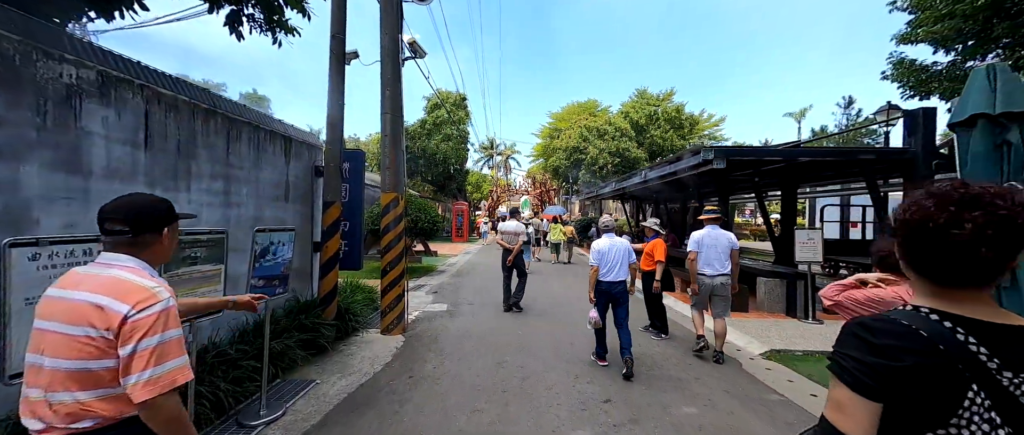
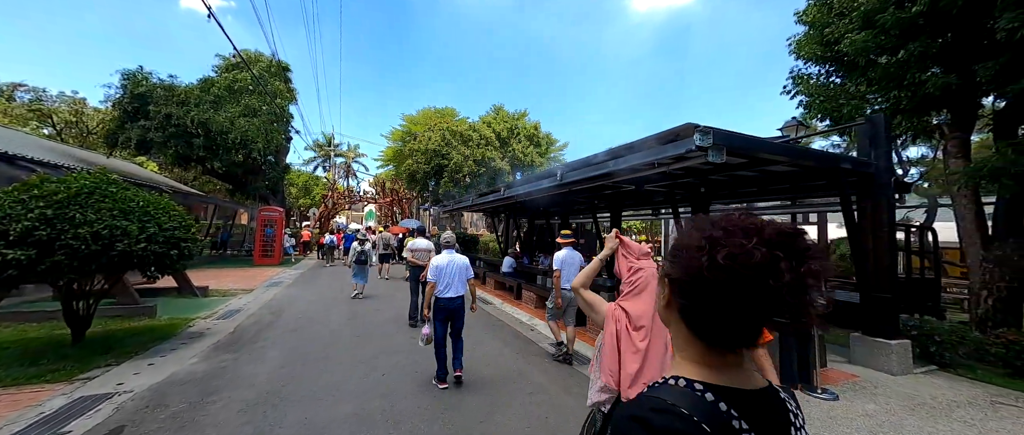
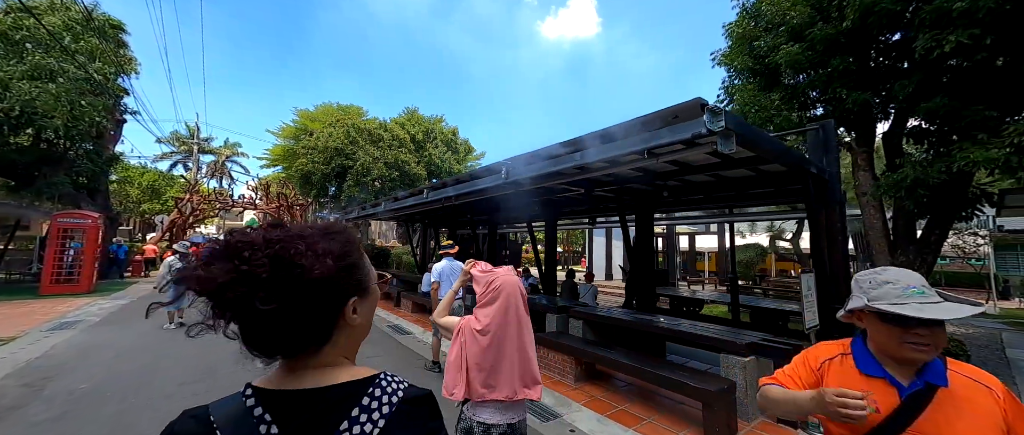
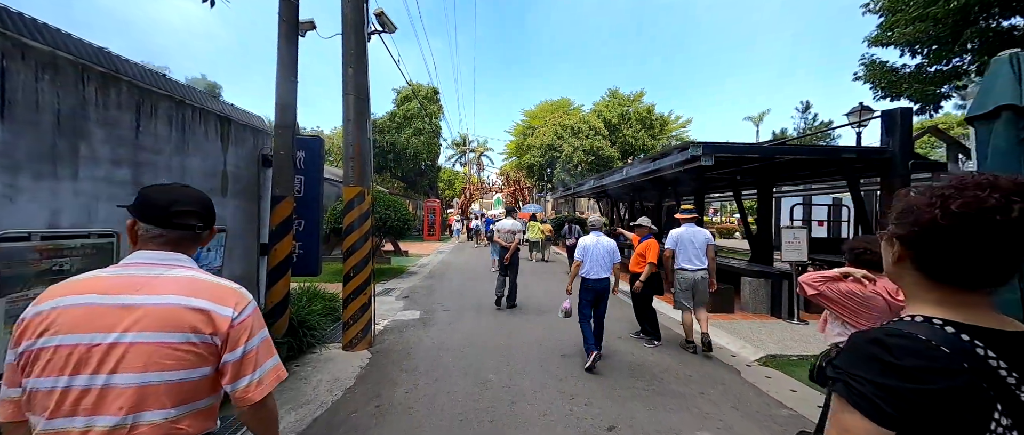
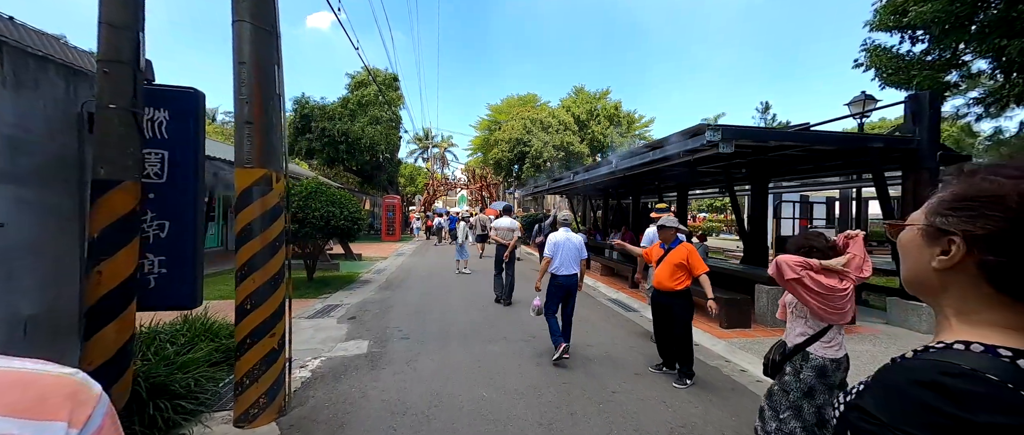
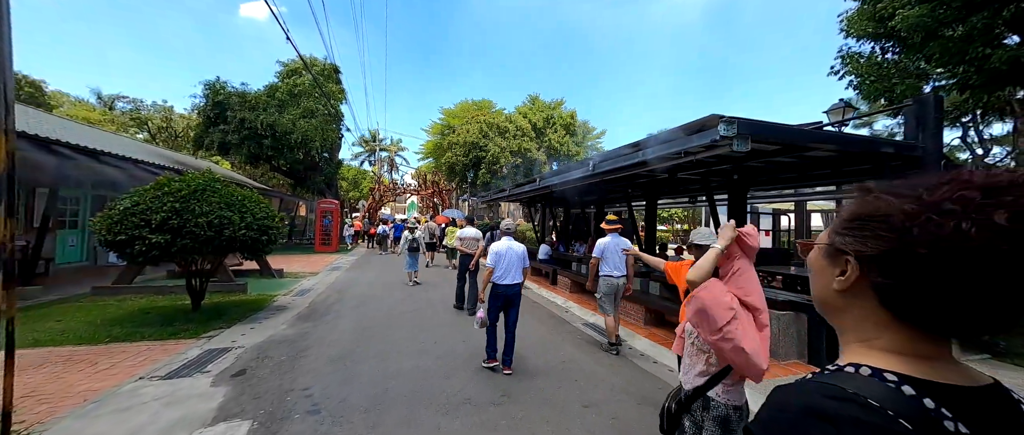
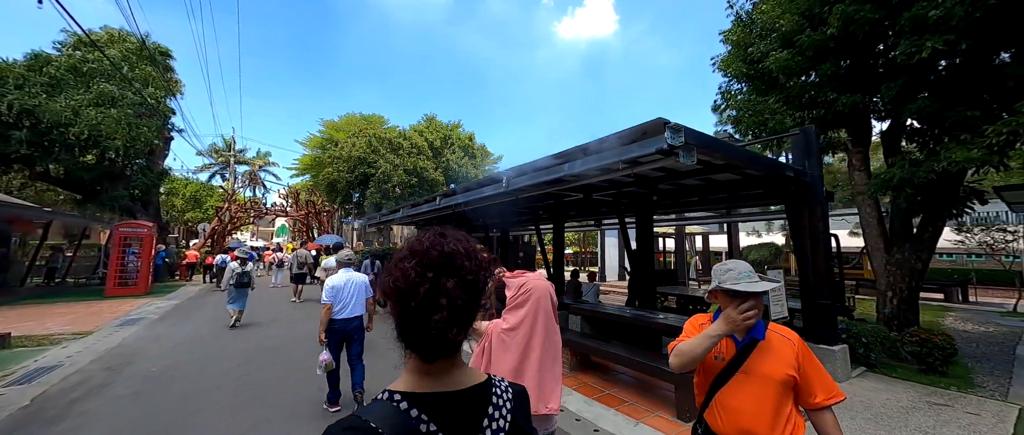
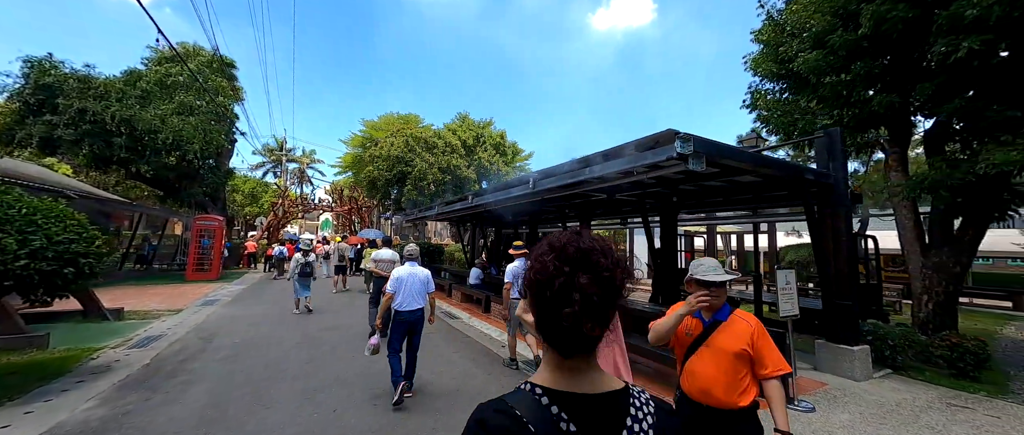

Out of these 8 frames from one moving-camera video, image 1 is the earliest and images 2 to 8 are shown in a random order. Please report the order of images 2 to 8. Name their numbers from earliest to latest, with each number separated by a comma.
4, 5, 6, 2, 8, 7, 3
